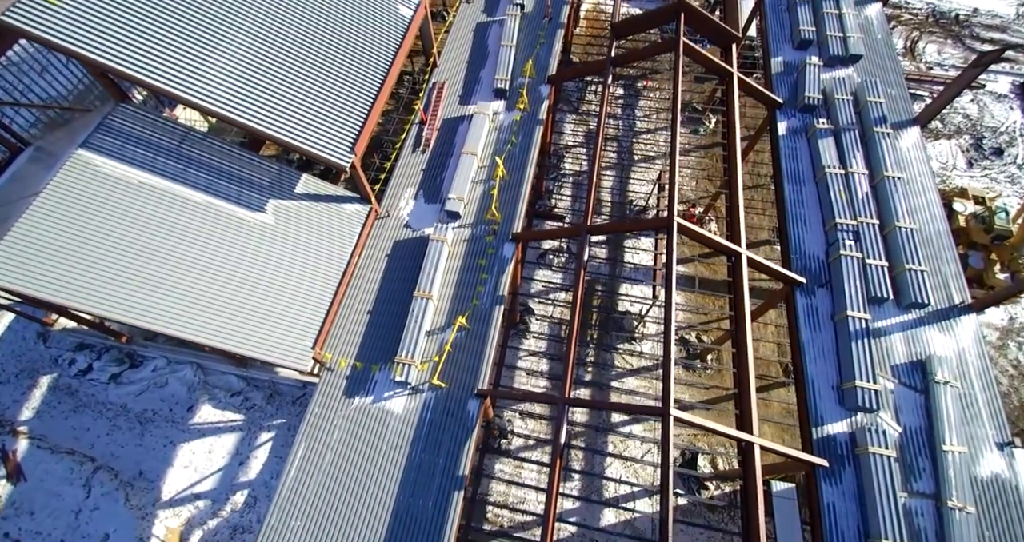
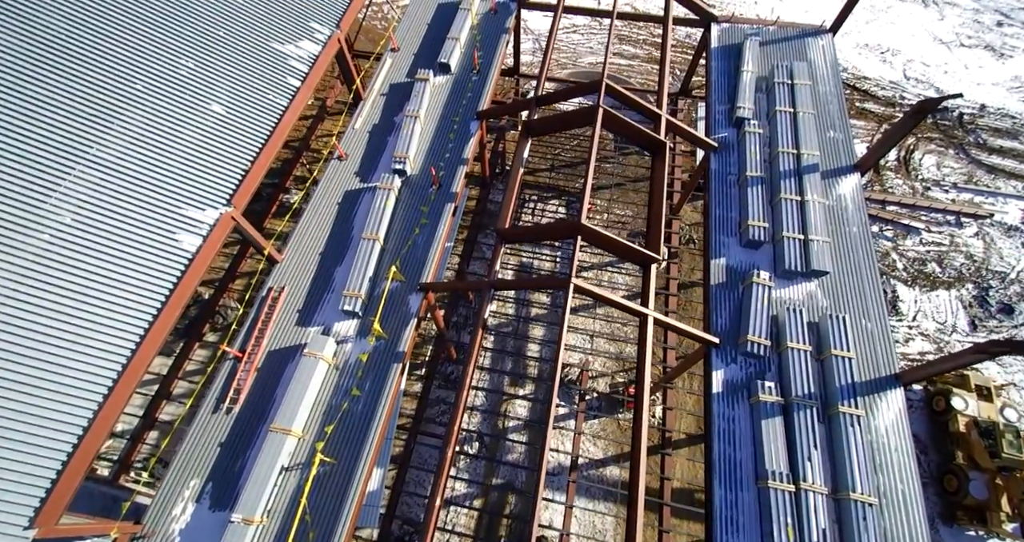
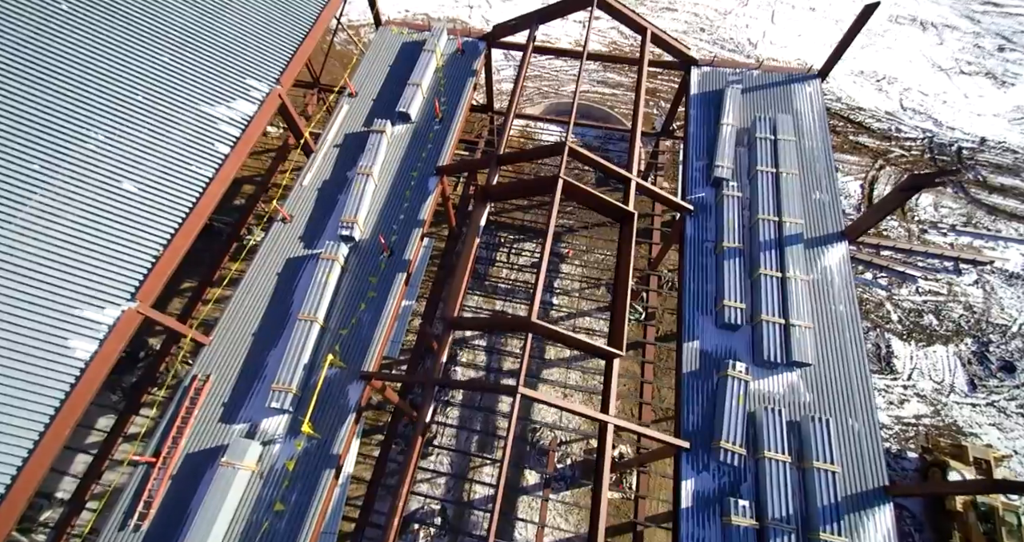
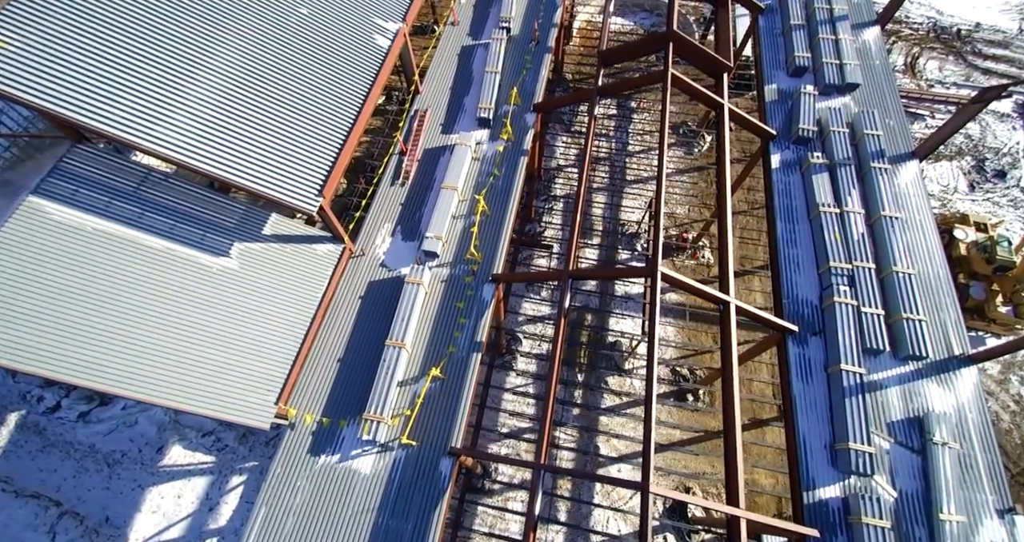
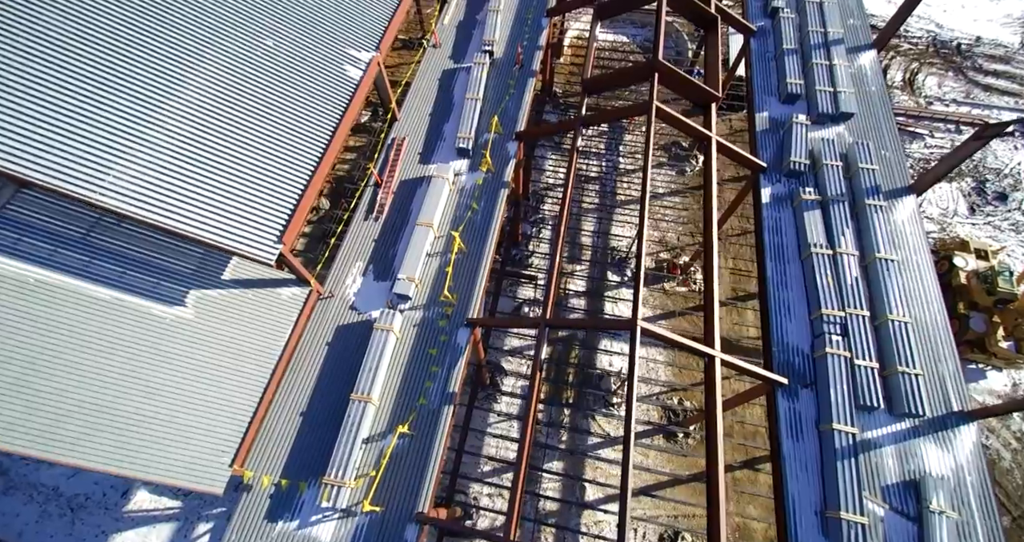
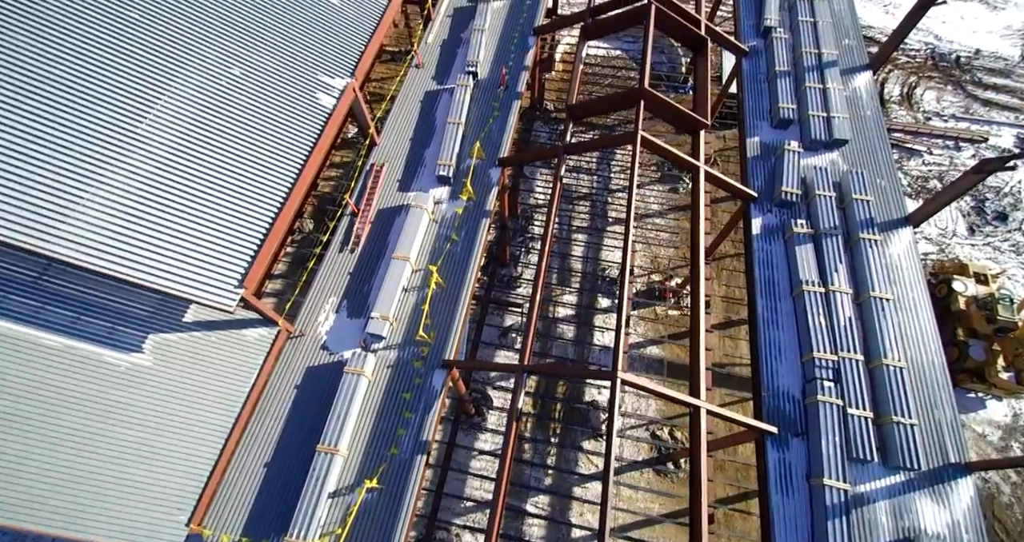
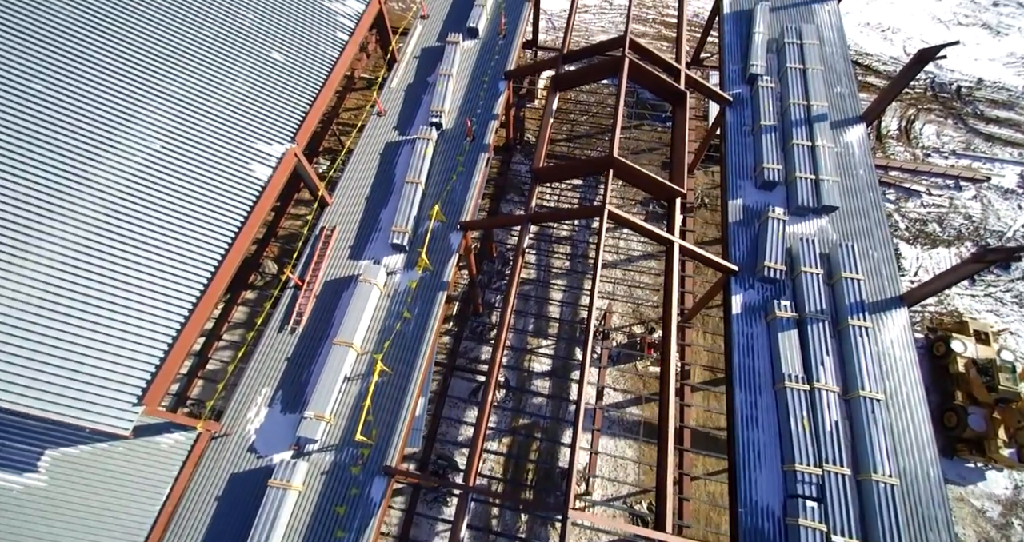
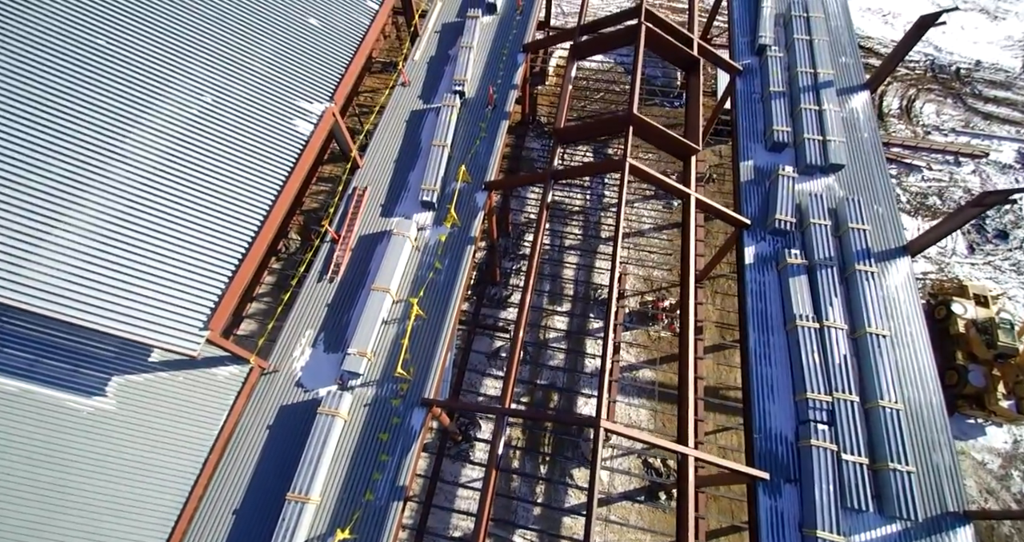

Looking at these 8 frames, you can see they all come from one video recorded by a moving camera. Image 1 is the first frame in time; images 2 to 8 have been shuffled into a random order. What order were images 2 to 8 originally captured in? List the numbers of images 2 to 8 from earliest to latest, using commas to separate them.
4, 5, 6, 8, 7, 2, 3
